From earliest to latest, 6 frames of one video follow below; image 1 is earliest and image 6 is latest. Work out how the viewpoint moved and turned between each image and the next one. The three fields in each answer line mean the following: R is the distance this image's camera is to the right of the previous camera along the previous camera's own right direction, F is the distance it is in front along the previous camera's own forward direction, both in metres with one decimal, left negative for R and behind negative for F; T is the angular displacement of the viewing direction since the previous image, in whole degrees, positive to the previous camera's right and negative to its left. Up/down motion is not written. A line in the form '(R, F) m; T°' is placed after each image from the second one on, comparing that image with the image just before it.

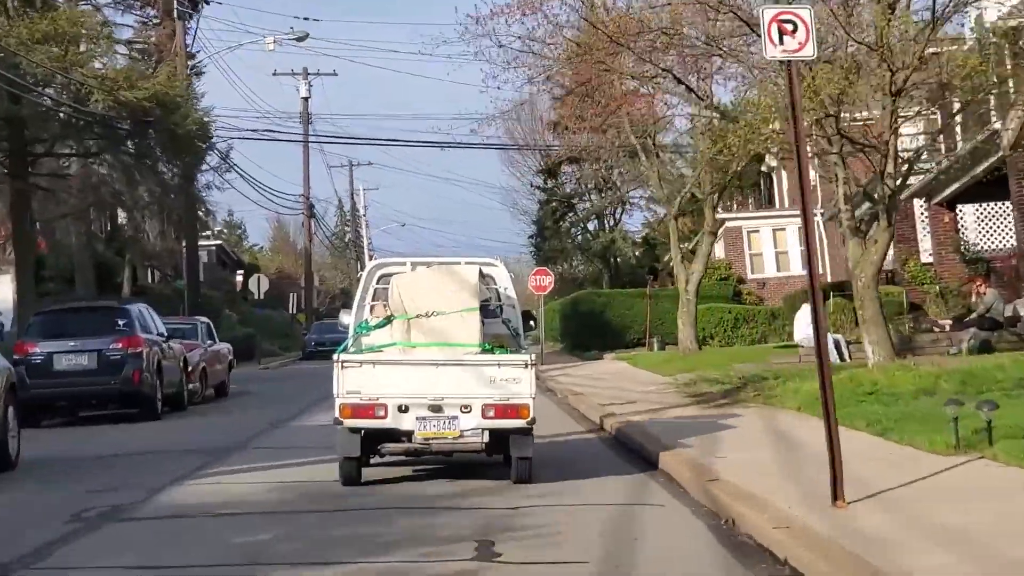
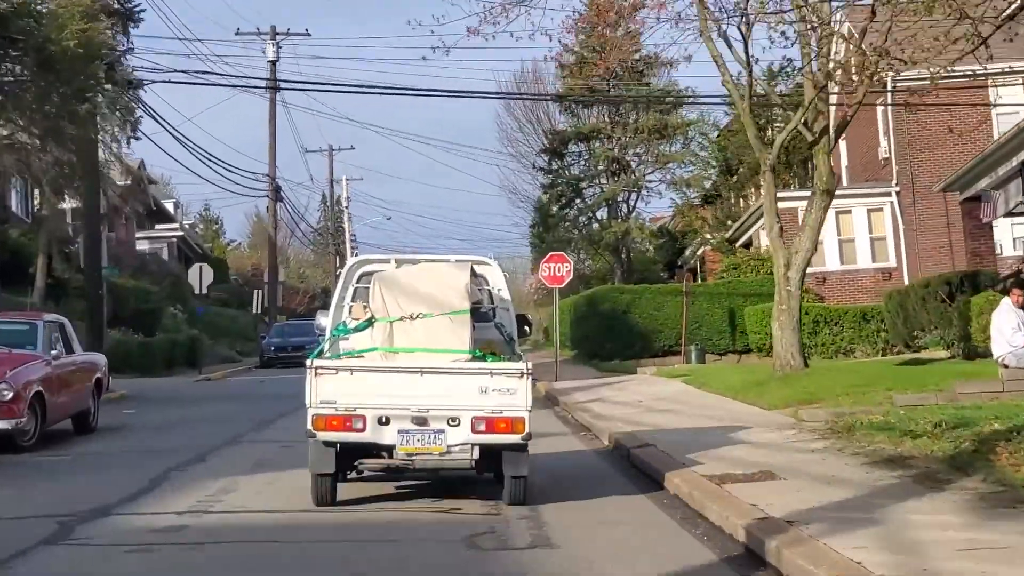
(-0.3, +7.9) m; 0°
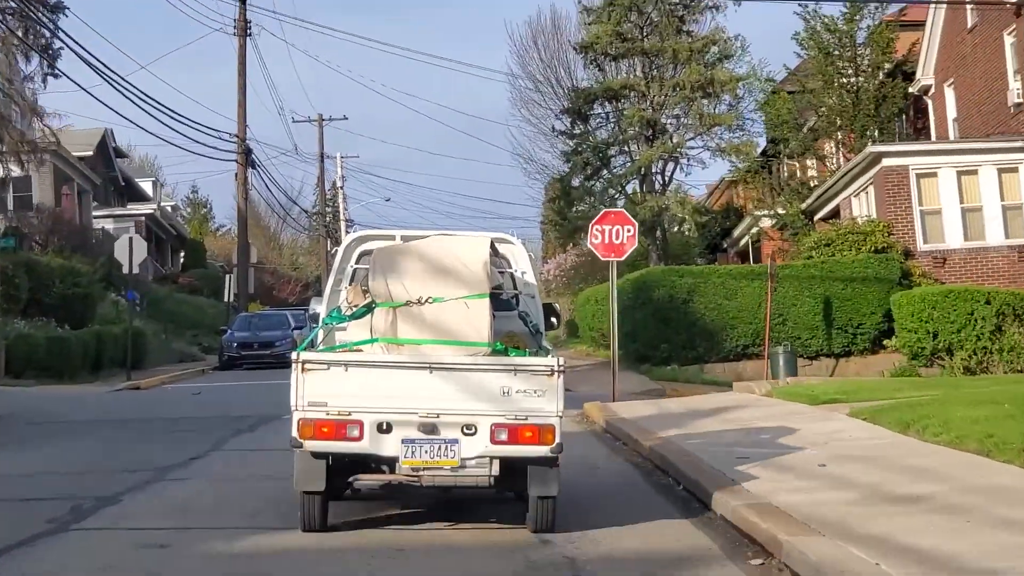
(-0.4, +7.7) m; 0°
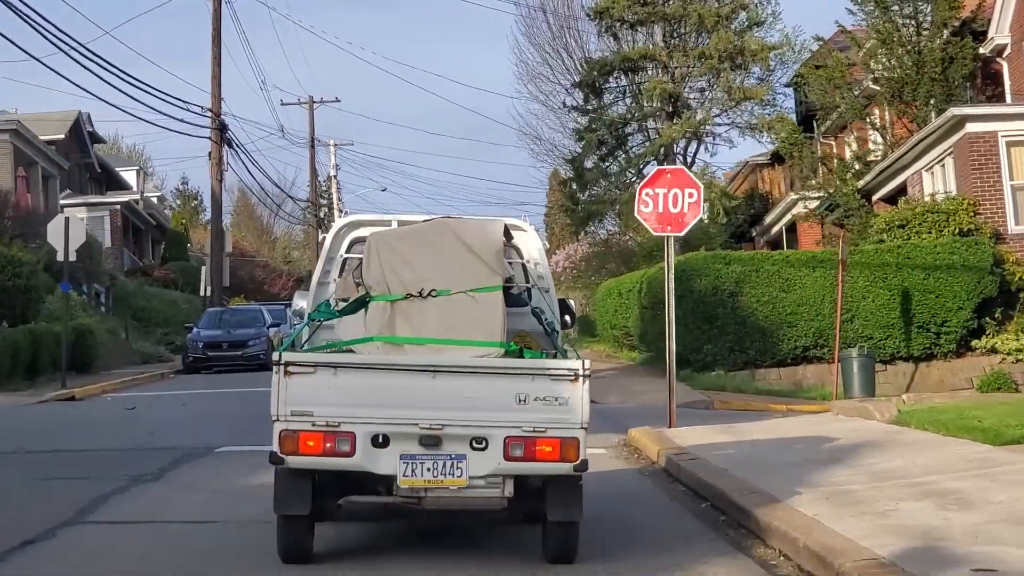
(-0.2, +4.2) m; 0°
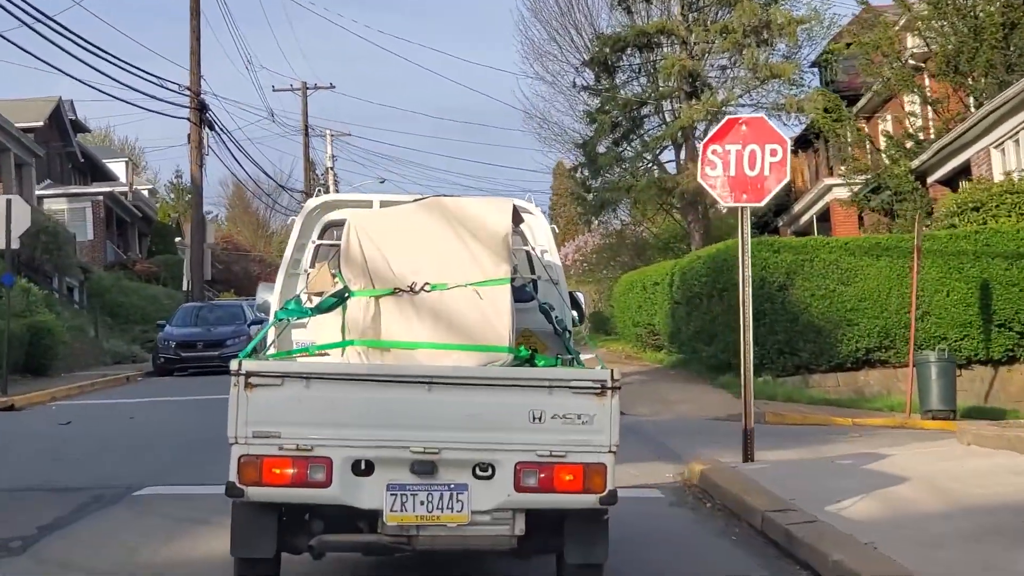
(-0.1, +2.9) m; 0°
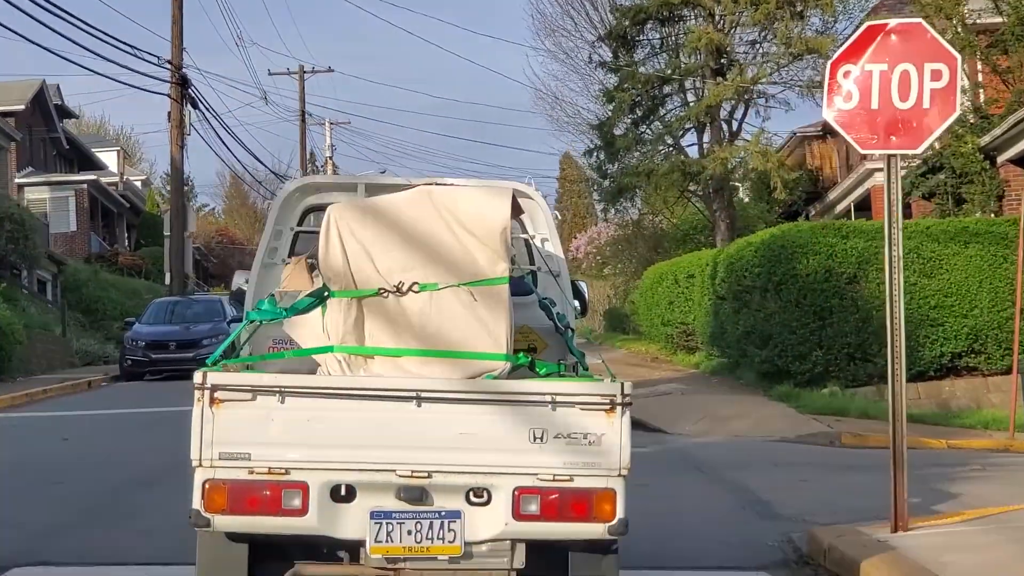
(-0.2, +2.8) m; 0°
